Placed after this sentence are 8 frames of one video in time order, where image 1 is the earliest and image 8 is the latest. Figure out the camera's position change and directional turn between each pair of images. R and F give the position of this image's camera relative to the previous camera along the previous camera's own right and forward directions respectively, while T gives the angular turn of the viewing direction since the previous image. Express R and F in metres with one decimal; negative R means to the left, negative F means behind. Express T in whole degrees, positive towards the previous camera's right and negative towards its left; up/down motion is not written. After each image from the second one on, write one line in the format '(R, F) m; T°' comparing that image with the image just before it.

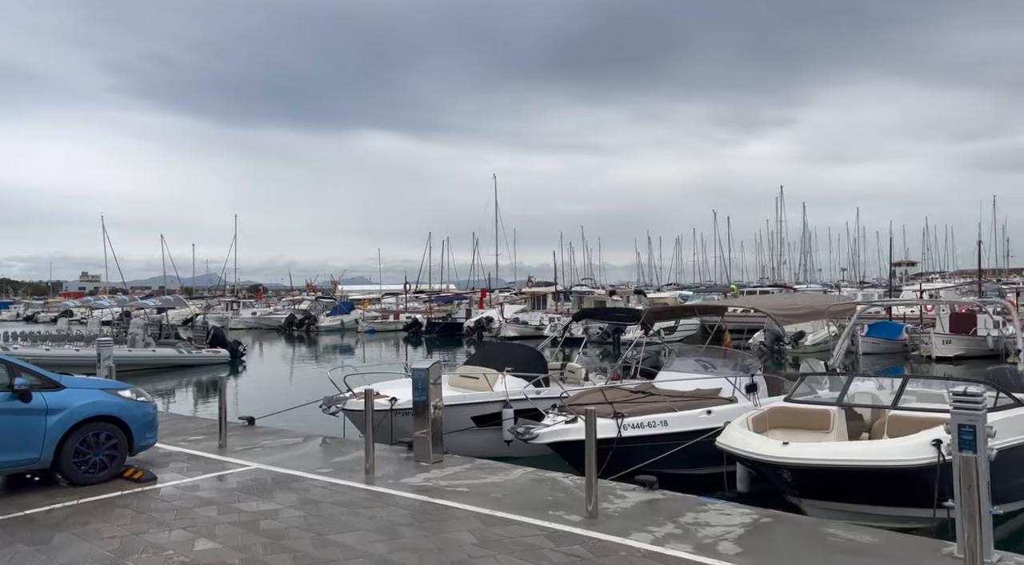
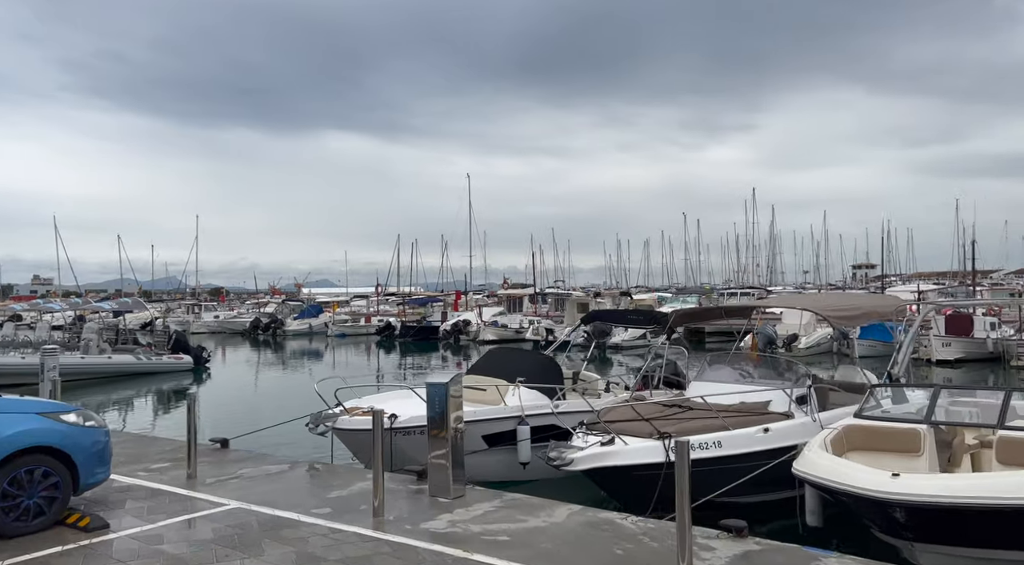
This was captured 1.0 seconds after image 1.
(-0.6, +1.5) m; +2°
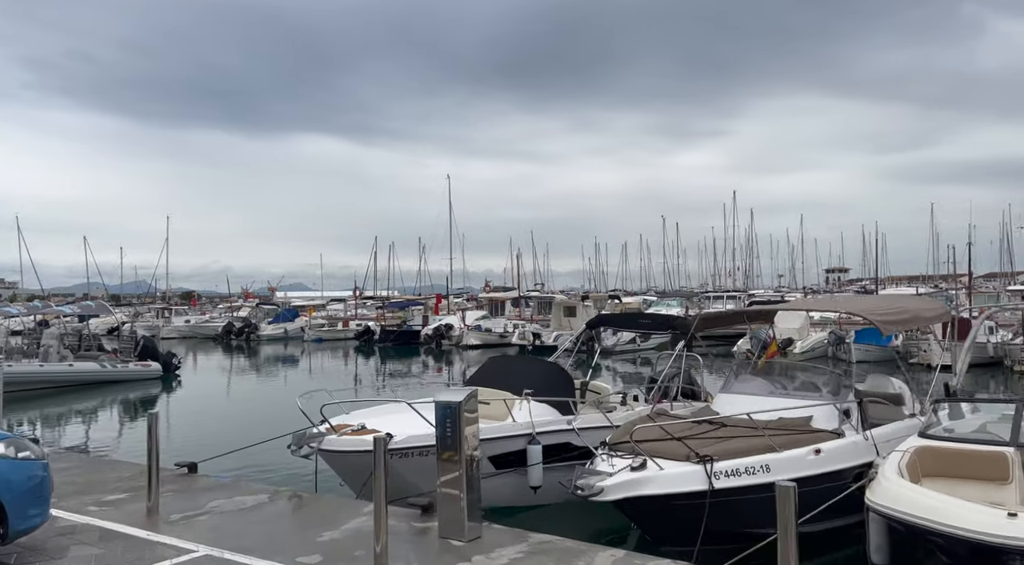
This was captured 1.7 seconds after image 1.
(-0.3, +1.1) m; +2°
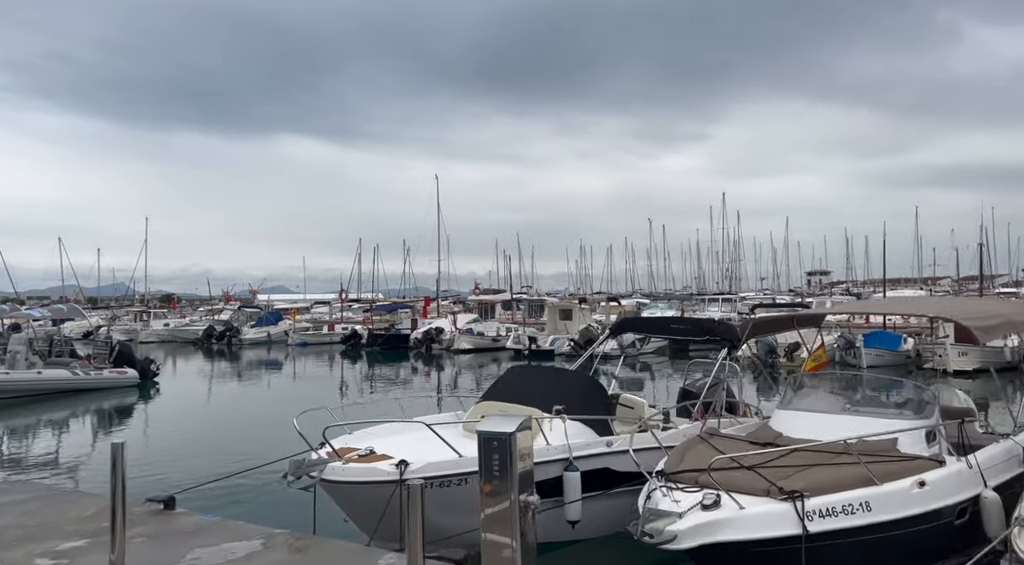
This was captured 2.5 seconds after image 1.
(-0.4, +1.3) m; +1°
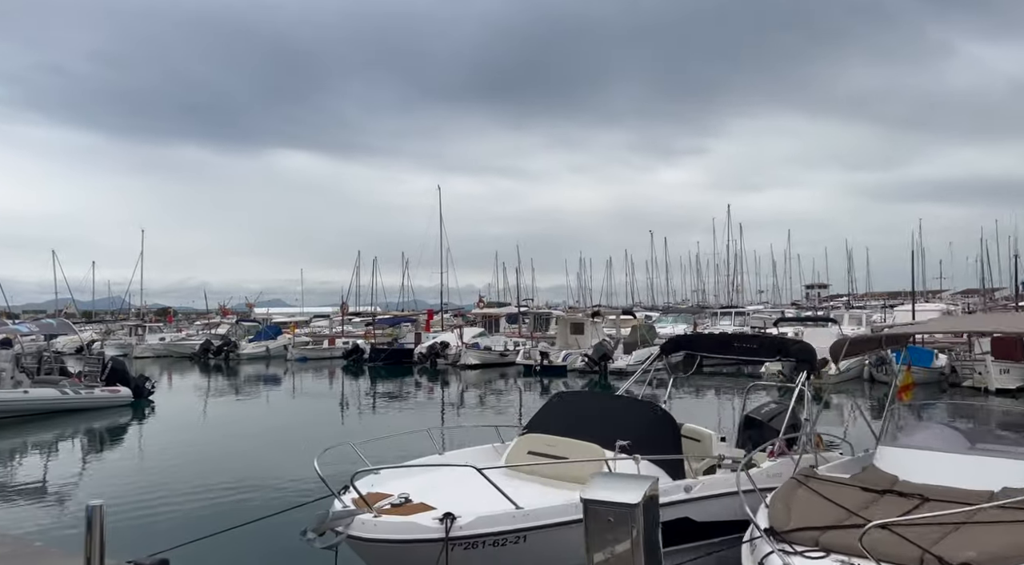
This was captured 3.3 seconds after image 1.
(-0.5, +1.3) m; 0°
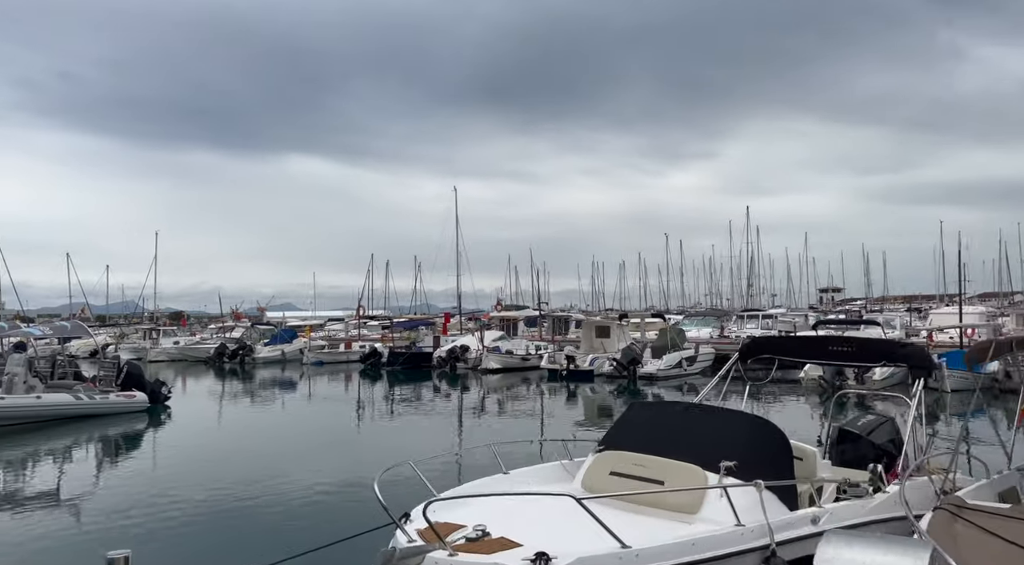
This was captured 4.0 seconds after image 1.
(-0.5, +0.9) m; -1°
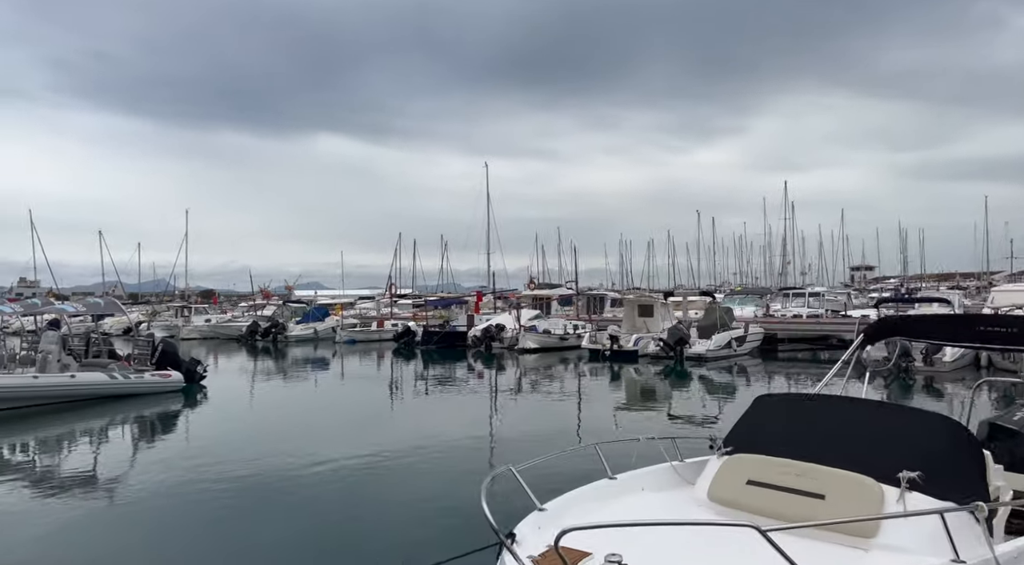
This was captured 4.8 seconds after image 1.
(-0.6, +1.0) m; -2°
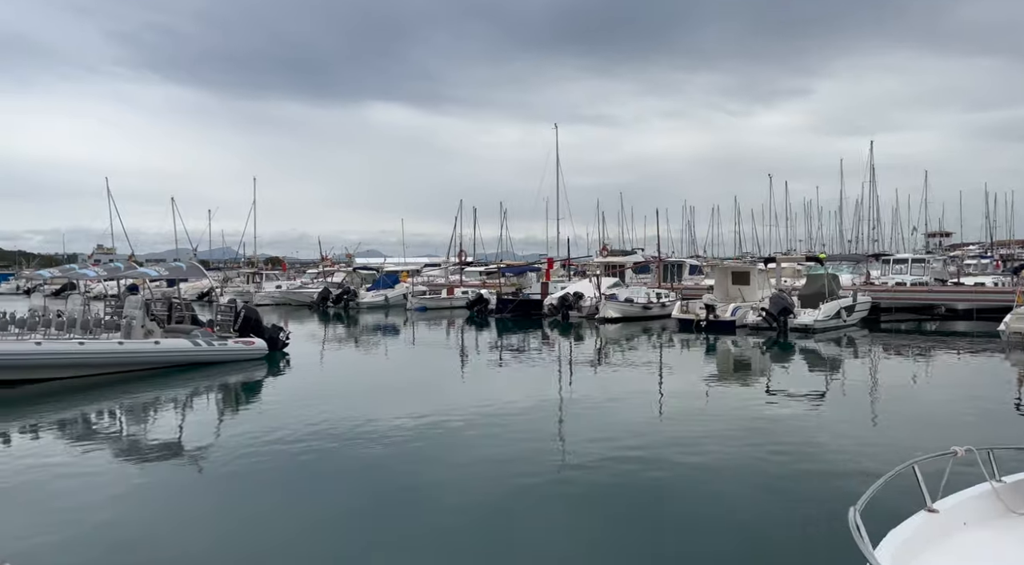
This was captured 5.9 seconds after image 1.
(-1.0, +1.4) m; -4°
